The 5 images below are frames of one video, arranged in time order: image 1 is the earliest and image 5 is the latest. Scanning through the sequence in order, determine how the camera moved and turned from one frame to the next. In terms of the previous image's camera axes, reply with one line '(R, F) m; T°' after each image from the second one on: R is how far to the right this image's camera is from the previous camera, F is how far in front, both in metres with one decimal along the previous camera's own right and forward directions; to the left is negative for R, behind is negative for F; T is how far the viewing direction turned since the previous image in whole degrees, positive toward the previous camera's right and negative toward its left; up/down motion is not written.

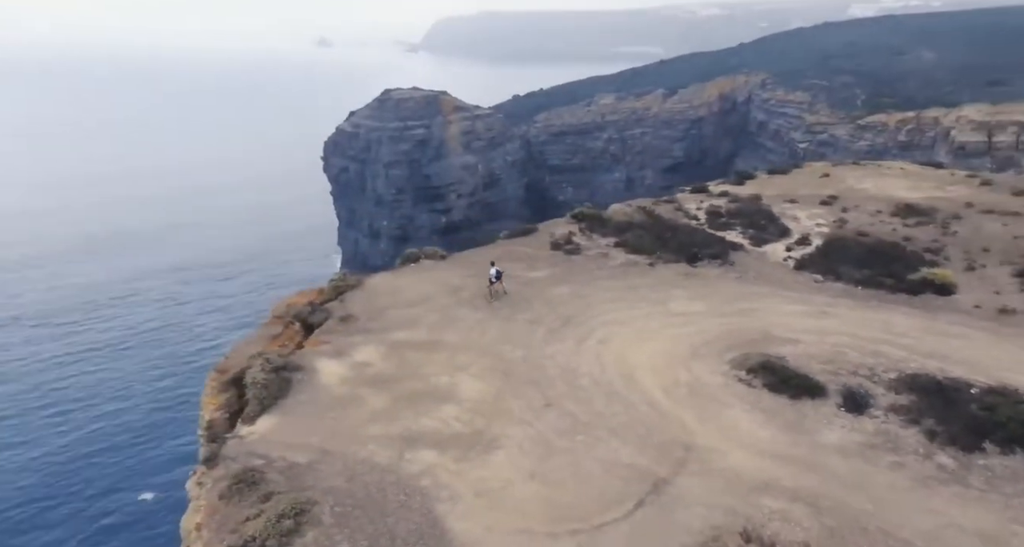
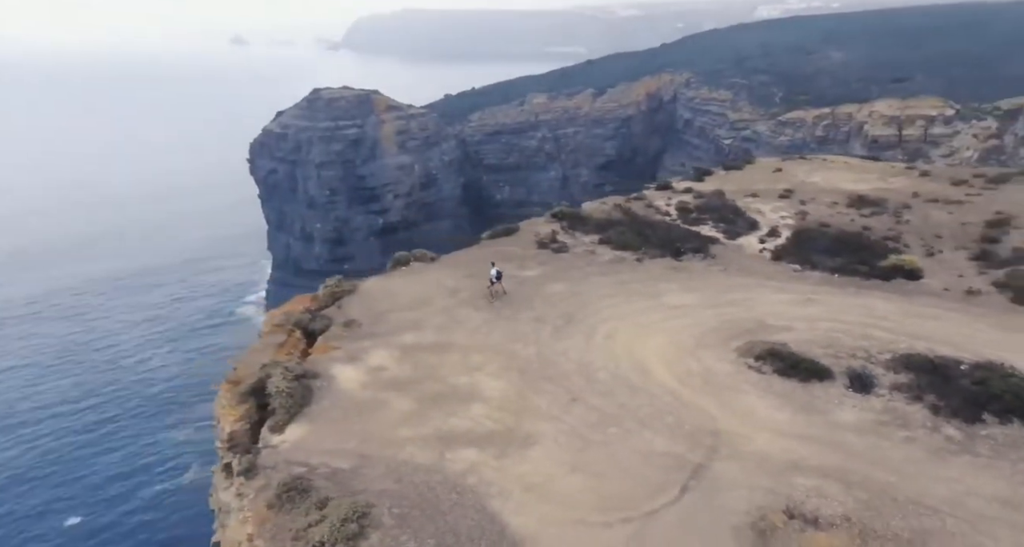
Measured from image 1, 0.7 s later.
(-2.4, -0.3) m; +6°
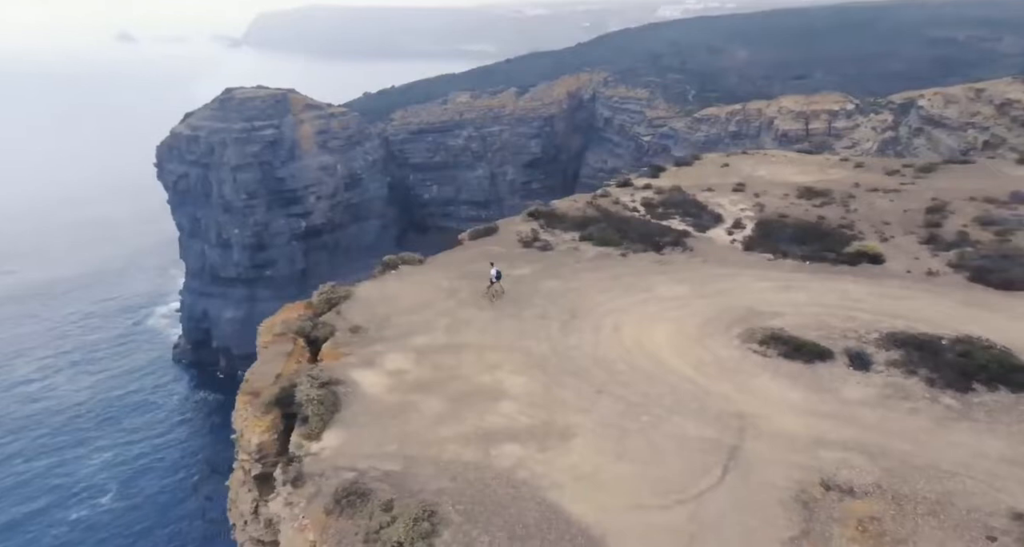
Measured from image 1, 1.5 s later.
(-2.7, -0.3) m; +7°
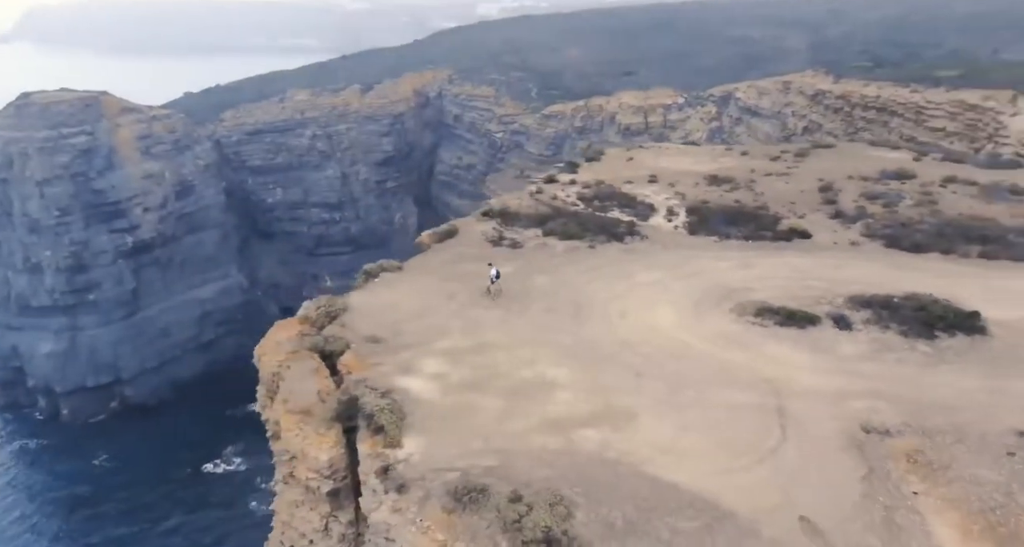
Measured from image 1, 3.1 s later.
(-5.5, -0.2) m; +13°
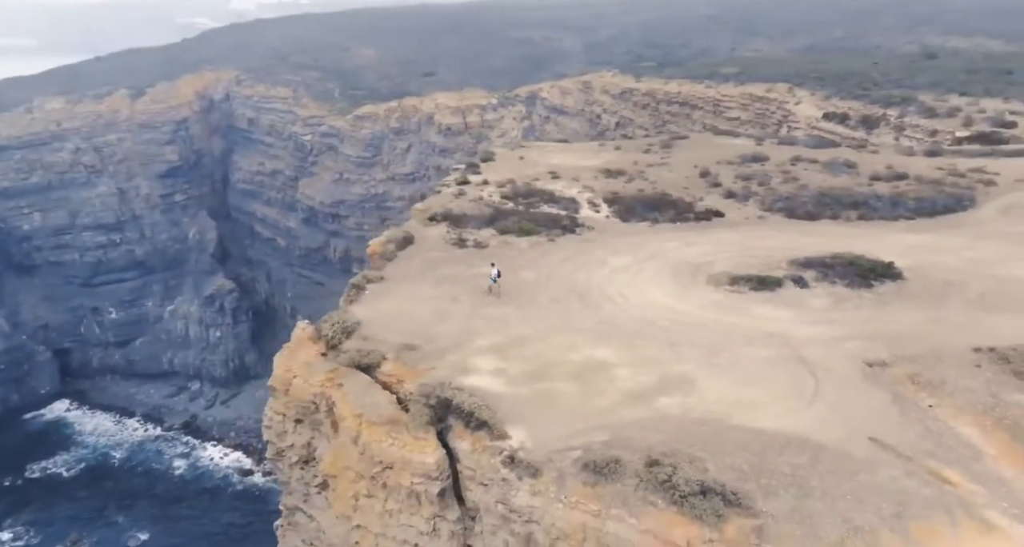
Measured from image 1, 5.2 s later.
(-7.3, -0.2) m; +16°
